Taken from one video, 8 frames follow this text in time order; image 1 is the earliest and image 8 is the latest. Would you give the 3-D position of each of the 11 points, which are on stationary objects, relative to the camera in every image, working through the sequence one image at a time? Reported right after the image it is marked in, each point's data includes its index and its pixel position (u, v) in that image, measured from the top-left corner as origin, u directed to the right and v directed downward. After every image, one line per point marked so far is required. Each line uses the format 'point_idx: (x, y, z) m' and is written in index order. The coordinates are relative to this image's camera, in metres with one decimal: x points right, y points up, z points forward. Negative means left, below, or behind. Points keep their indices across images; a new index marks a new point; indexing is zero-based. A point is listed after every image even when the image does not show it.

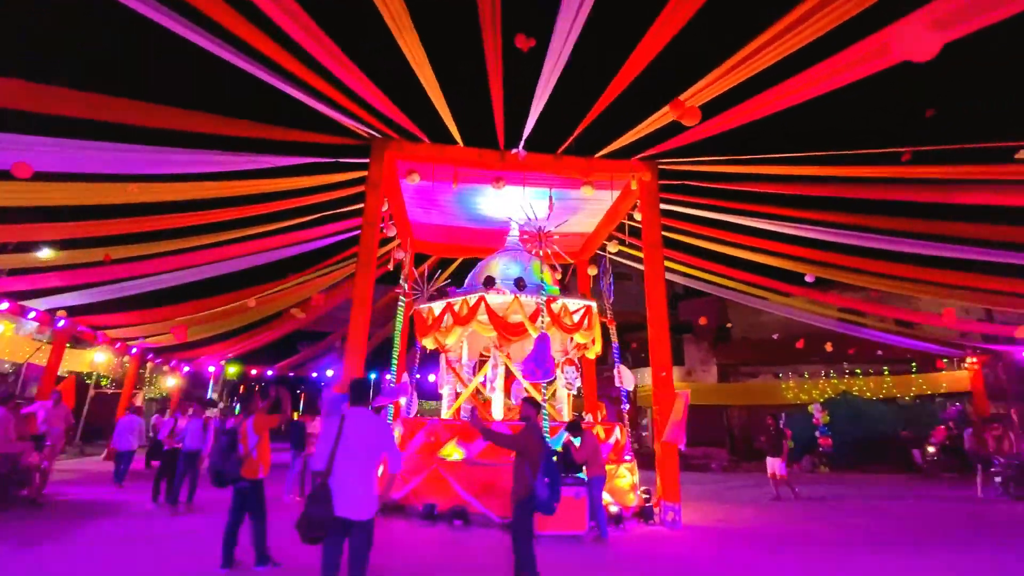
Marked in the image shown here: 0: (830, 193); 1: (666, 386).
0: (+4.6, +1.4, +7.0) m
1: (+2.1, -1.3, +6.7) m
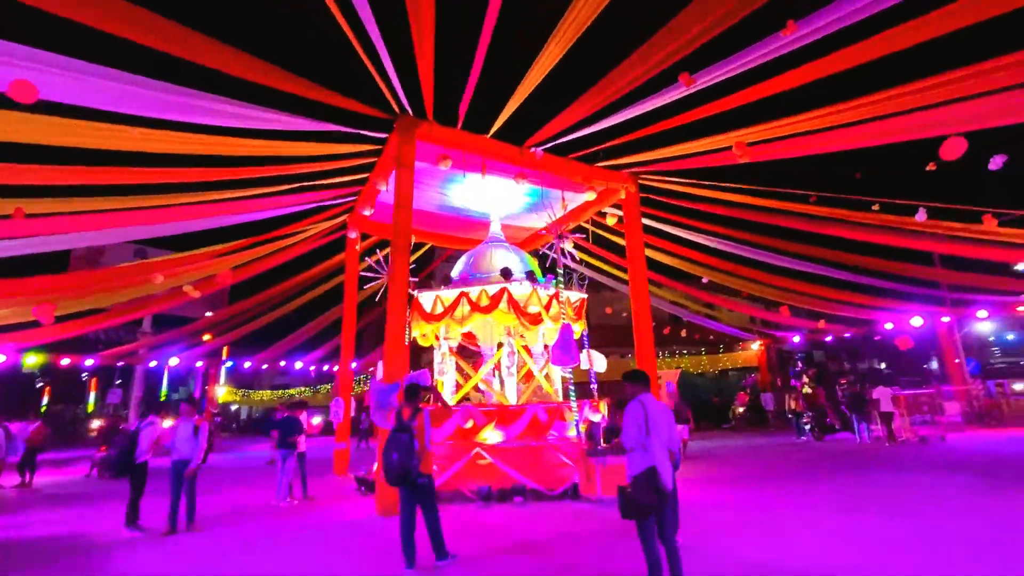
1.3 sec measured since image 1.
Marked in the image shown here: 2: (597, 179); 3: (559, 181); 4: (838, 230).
0: (+4.6, +1.3, +9.1) m
1: (+2.3, -1.3, +8.0) m
2: (+1.3, +1.8, +8.2) m
3: (+0.8, +1.8, +8.3) m
4: (+6.1, +1.0, +9.1) m
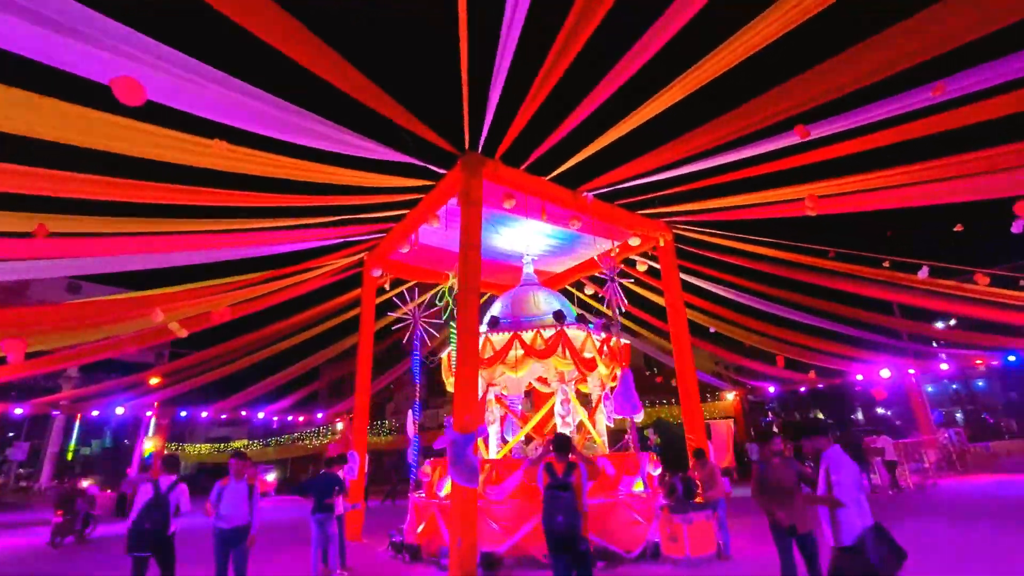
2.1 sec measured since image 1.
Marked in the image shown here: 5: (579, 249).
0: (+5.2, +0.3, +9.5) m
1: (+3.0, -2.1, +7.9) m
2: (+2.1, +1.0, +8.2) m
3: (+1.5, +1.1, +8.3) m
4: (+6.7, 0.0, +9.6) m
5: (+1.3, +0.7, +9.4) m
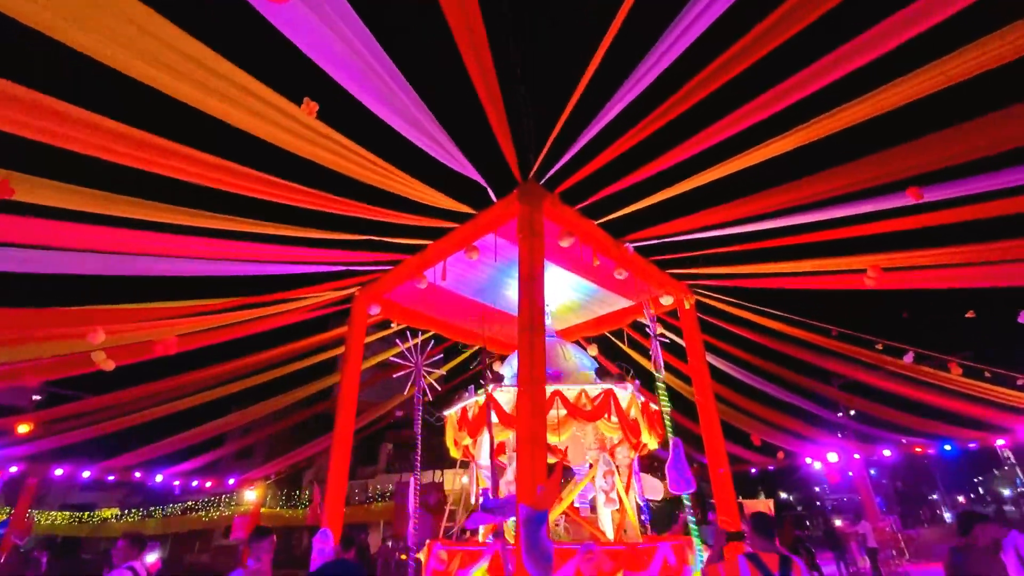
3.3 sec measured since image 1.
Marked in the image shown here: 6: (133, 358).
0: (+5.3, -1.1, +9.5) m
1: (+3.2, -3.1, +7.2) m
2: (+2.5, 0.0, +7.9) m
3: (+1.9, +0.1, +7.8) m
4: (+6.8, -1.6, +9.7) m
5: (+1.5, -0.4, +8.8) m
6: (-5.9, -1.1, +7.5) m
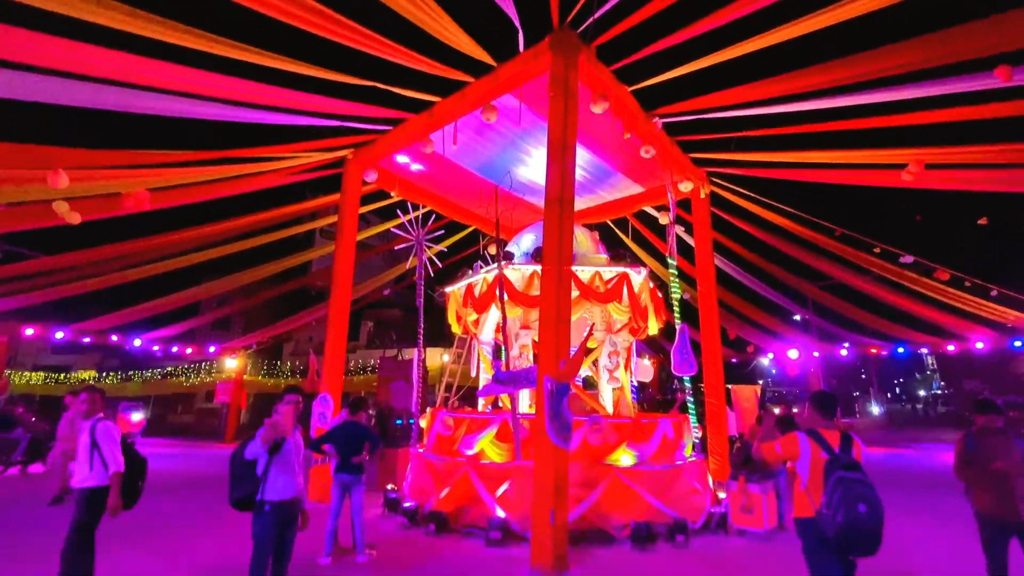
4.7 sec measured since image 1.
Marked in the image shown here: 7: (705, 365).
0: (+5.3, +0.9, +9.4) m
1: (+3.2, -1.4, +7.5) m
2: (+2.7, +1.8, +7.4) m
3: (+2.1, +1.9, +7.3) m
4: (+6.7, +0.4, +9.8) m
5: (+1.6, +1.7, +8.3) m
6: (-5.8, +1.1, +6.8) m
7: (+3.0, -1.2, +7.5) m
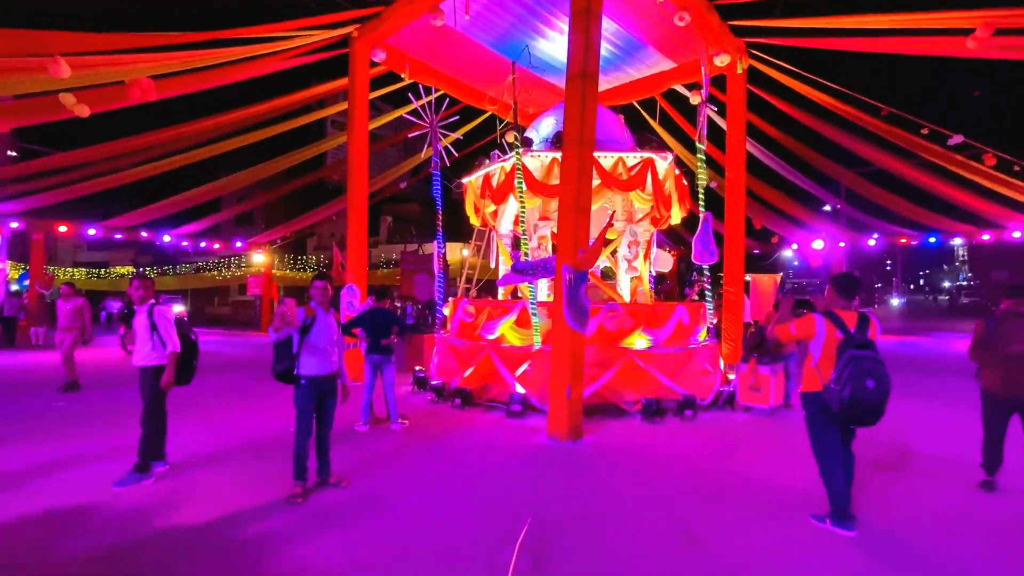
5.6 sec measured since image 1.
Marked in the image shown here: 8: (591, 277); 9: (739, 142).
0: (+5.7, +3.0, +8.8) m
1: (+3.5, +0.3, +7.4) m
2: (+2.9, +3.4, +6.7) m
3: (+2.4, +3.5, +6.6) m
4: (+7.1, +2.6, +9.2) m
5: (+1.9, +3.5, +7.7) m
6: (-5.6, +2.6, +6.6) m
7: (+3.3, +0.5, +7.4) m
8: (+1.0, +0.1, +6.3) m
9: (+3.5, +2.2, +7.4) m
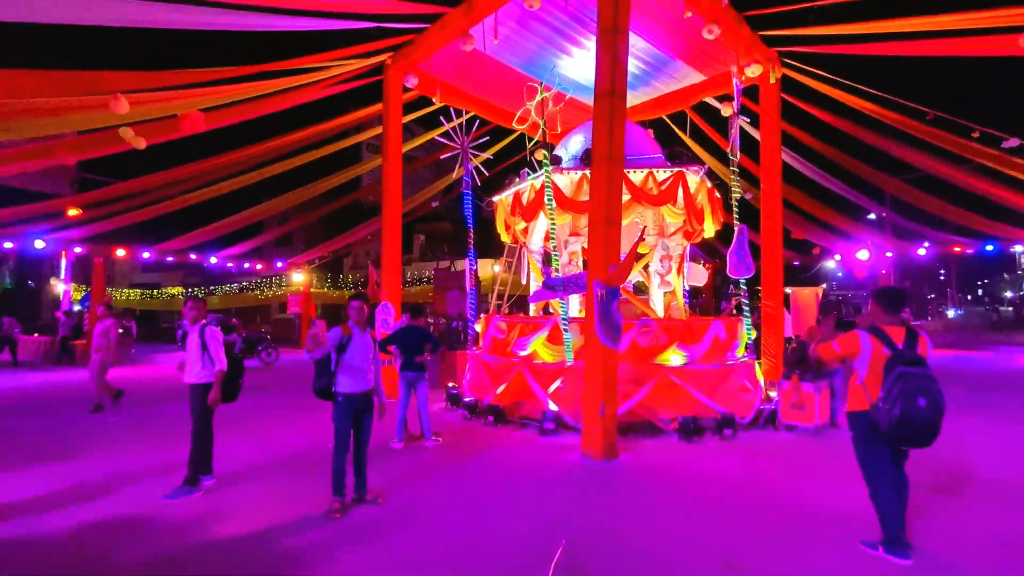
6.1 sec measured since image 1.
0: (+6.2, +2.7, +8.5) m
1: (+4.0, +0.1, +7.2) m
2: (+3.3, +3.2, +6.6) m
3: (+2.7, +3.3, +6.6) m
4: (+7.6, +2.4, +8.9) m
5: (+2.3, +3.3, +7.7) m
6: (-5.1, +2.3, +7.1) m
7: (+3.8, +0.3, +7.2) m
8: (+1.5, -0.1, +6.3) m
9: (+4.0, +2.0, +7.3) m
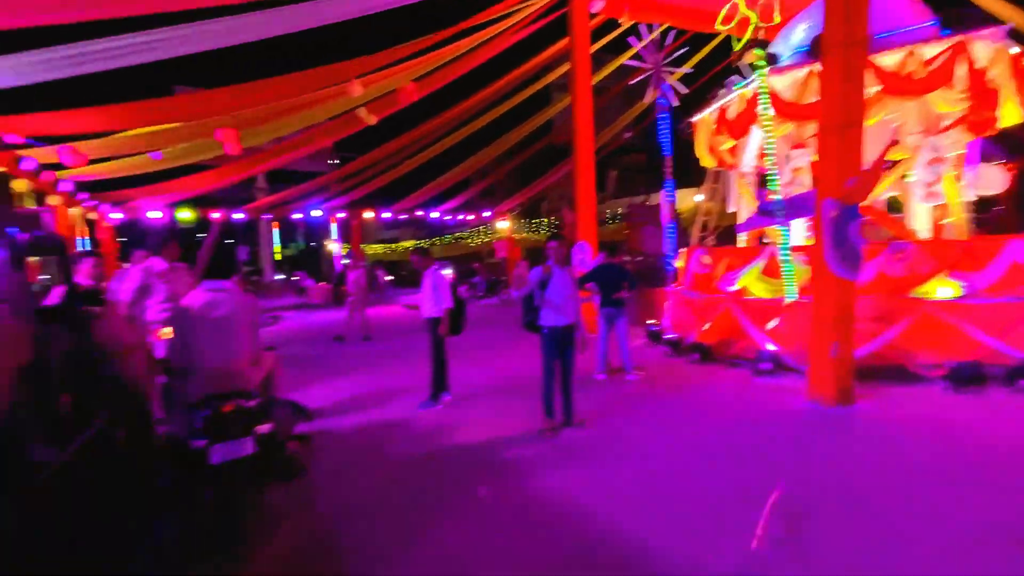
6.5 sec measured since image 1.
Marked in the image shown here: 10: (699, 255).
0: (+8.8, +4.0, +5.0) m
1: (+6.4, +1.2, +5.0) m
2: (+5.4, +4.2, +4.3) m
3: (+4.8, +4.2, +4.5) m
4: (+10.3, +3.7, +4.8) m
5: (+4.9, +4.3, +5.7) m
6: (-2.1, +3.1, +8.2) m
7: (+6.3, +1.4, +5.0) m
8: (+3.8, +0.8, +5.1) m
9: (+6.3, +3.1, +4.8) m
10: (+2.3, +0.4, +6.1) m
